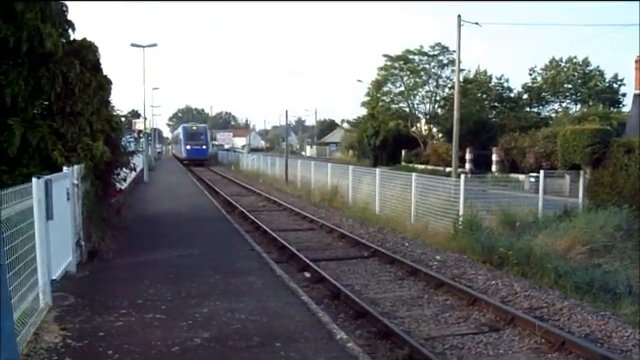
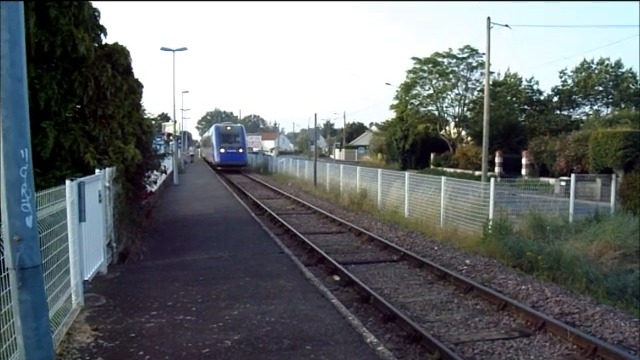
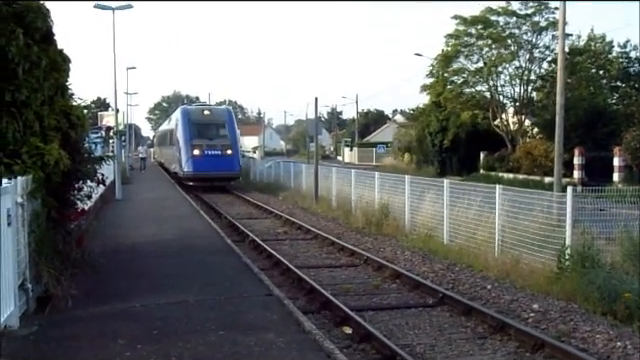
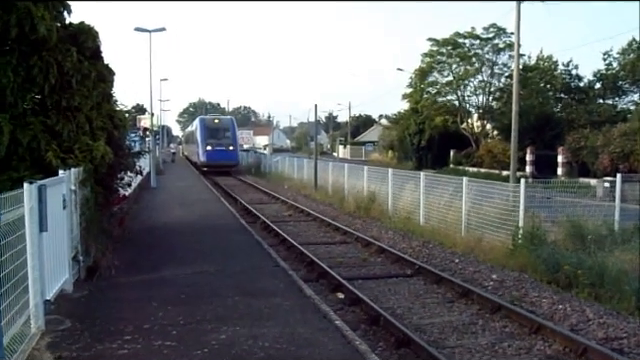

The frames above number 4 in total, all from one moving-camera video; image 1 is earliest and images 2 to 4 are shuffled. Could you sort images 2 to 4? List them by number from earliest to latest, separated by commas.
2, 4, 3
